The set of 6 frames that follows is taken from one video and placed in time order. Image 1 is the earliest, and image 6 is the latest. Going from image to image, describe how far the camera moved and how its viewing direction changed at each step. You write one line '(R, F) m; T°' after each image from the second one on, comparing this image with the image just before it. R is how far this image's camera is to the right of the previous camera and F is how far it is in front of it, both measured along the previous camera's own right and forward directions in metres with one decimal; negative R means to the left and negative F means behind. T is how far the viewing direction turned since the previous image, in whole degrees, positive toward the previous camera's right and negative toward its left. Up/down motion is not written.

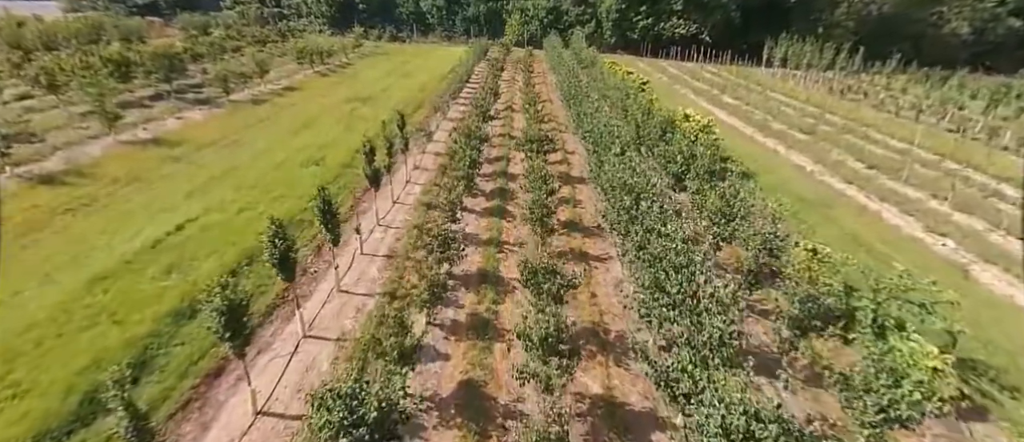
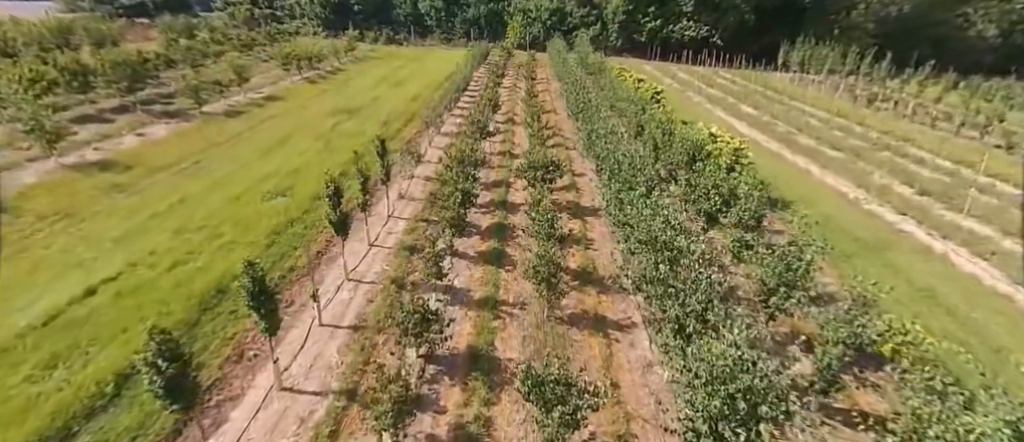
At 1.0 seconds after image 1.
(+0.1, +3.2) m; 0°
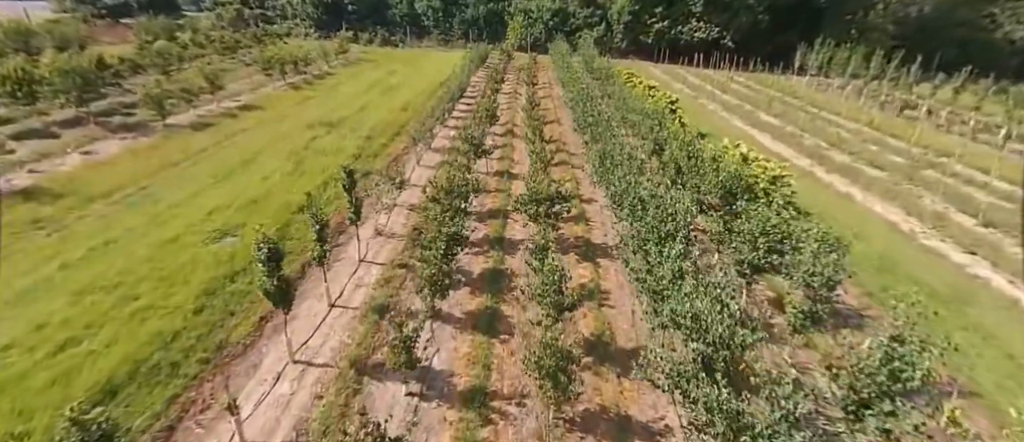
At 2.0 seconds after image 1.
(+0.1, +3.2) m; 0°
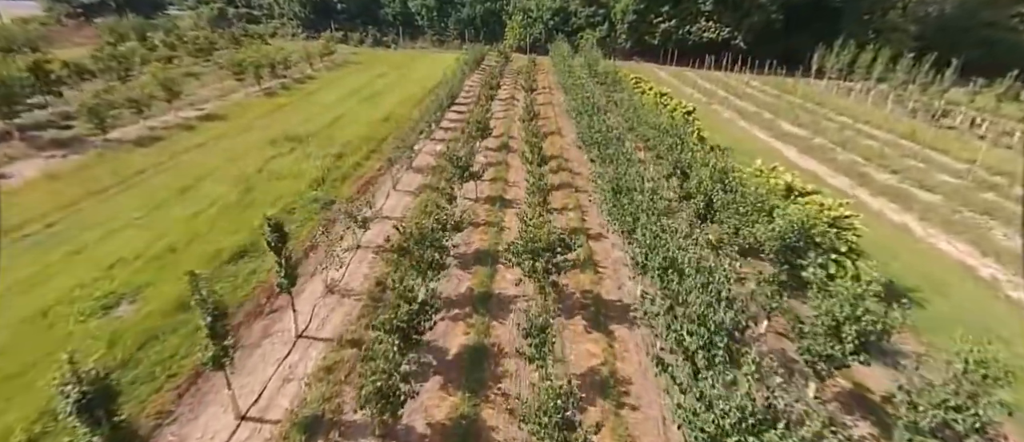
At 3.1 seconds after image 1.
(+0.3, +3.7) m; 0°
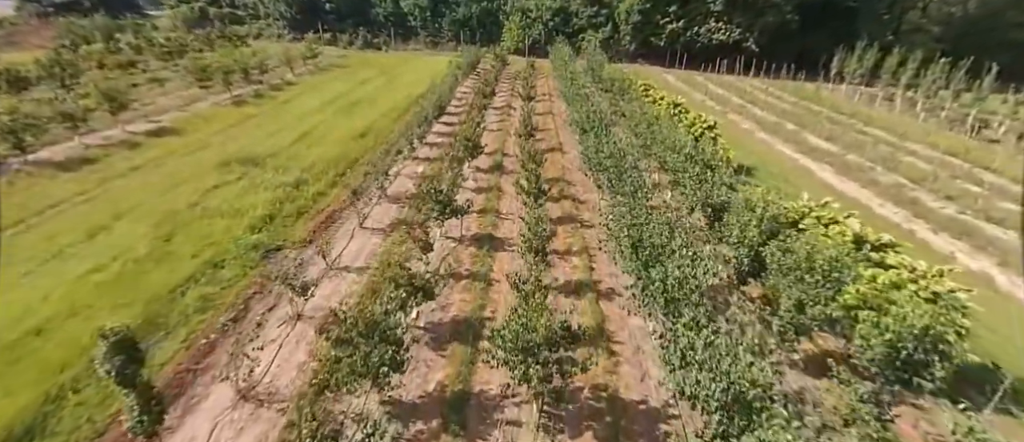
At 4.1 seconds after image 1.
(+0.3, +3.7) m; 0°
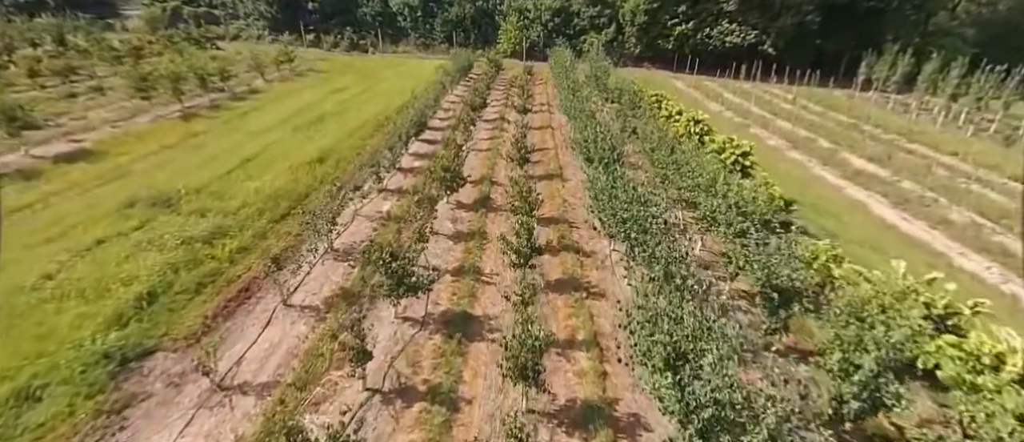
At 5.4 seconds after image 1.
(+0.5, +4.6) m; 0°
